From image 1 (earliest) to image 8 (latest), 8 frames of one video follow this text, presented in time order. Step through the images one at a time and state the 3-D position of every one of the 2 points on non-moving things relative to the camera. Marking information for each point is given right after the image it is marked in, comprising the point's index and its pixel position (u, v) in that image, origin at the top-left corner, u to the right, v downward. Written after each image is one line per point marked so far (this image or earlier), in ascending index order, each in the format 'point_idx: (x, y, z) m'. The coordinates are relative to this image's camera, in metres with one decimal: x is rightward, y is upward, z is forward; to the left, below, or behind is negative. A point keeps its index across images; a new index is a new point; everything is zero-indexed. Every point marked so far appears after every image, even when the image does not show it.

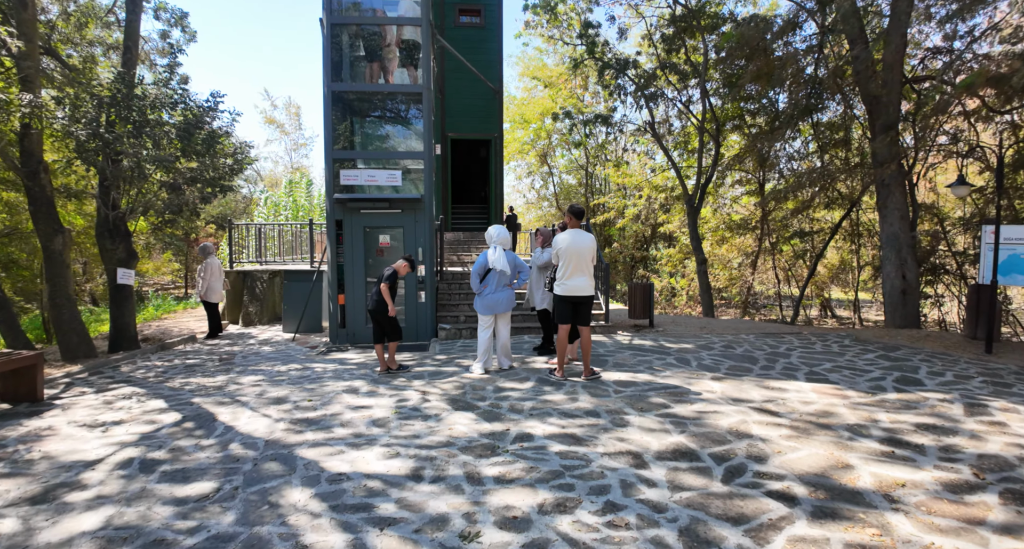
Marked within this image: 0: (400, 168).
0: (-1.8, +1.7, +8.7) m
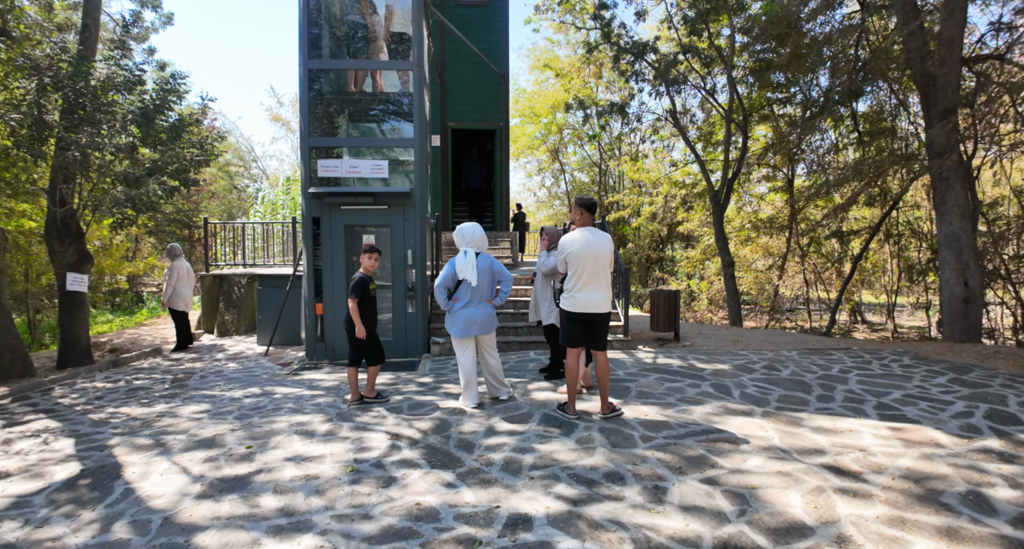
0: (-1.7, +1.6, +7.5) m
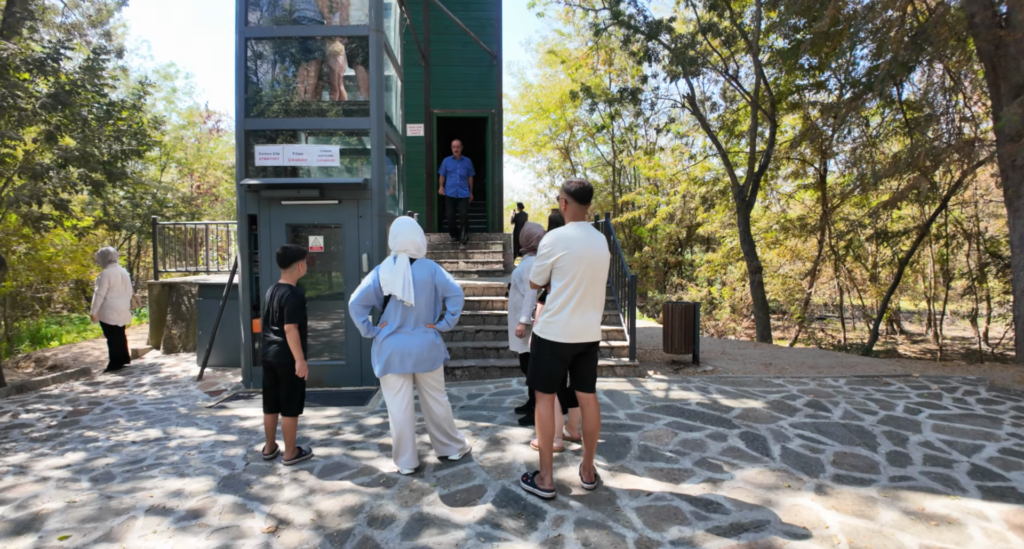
0: (-2.0, +1.5, +6.2) m
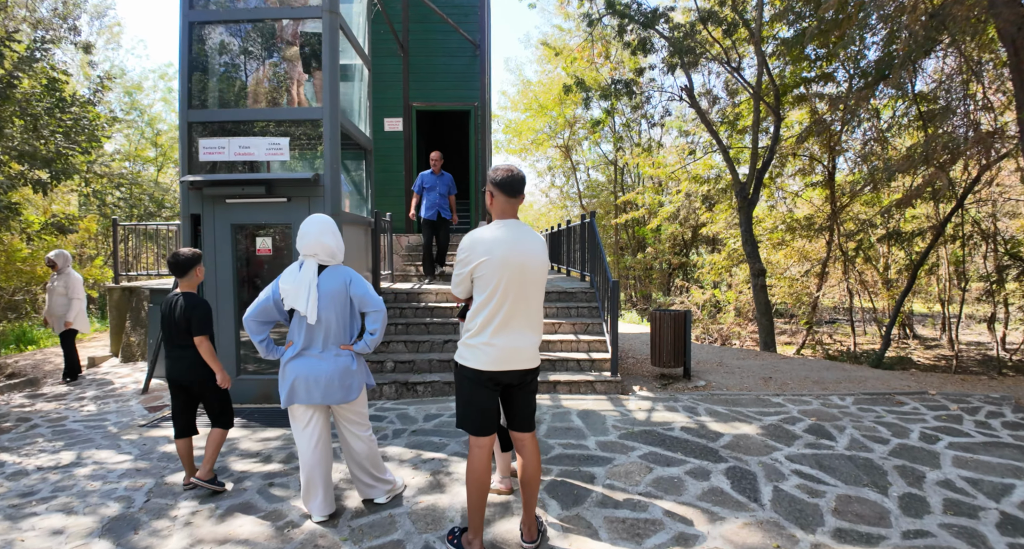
0: (-2.3, +1.4, +5.7) m
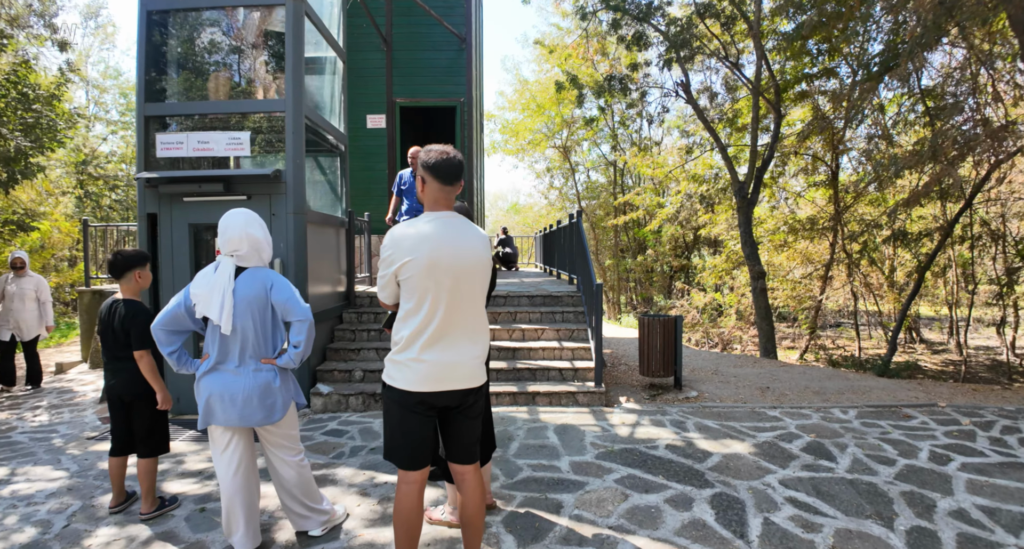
0: (-2.5, +1.4, +5.3) m
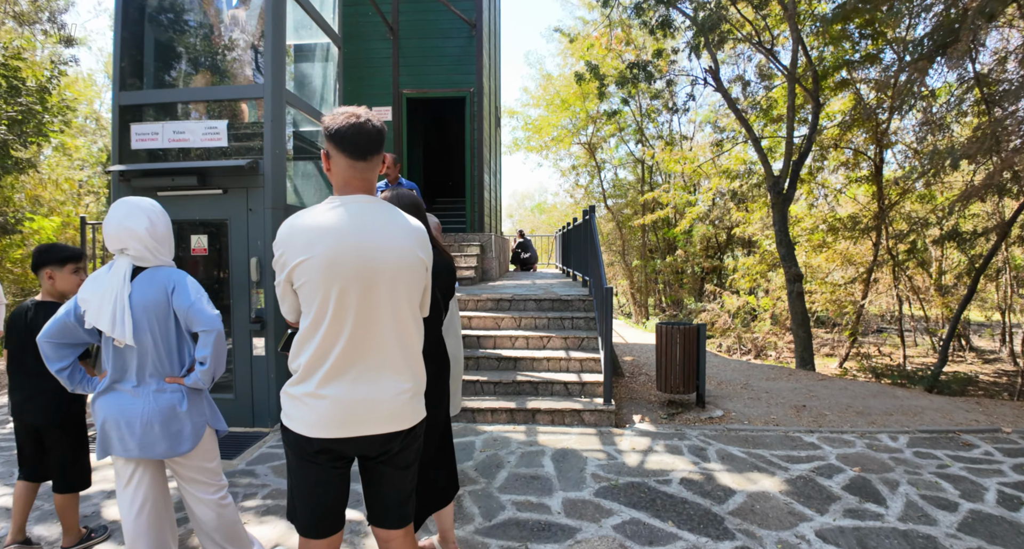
0: (-2.5, +1.4, +4.9) m
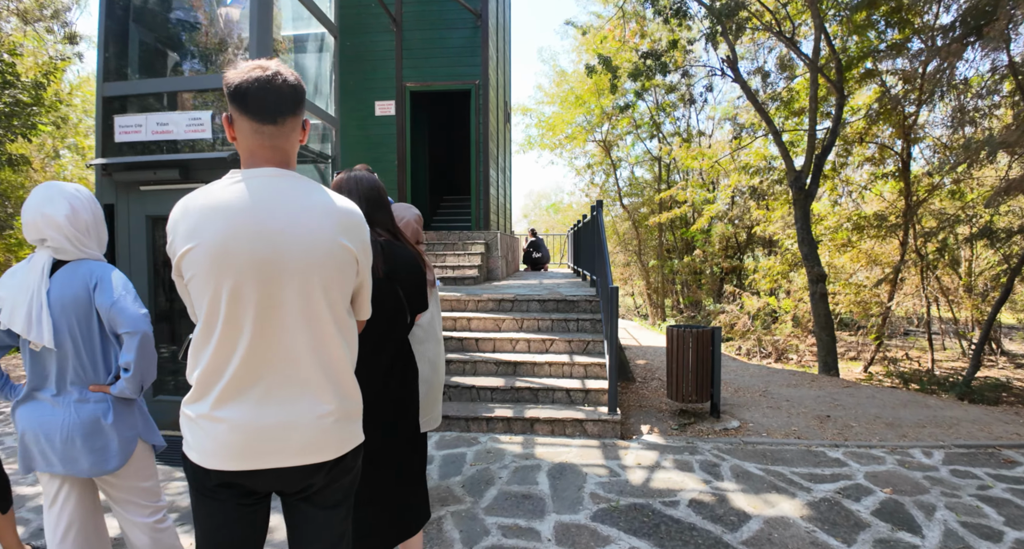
0: (-2.5, +1.4, +4.7) m
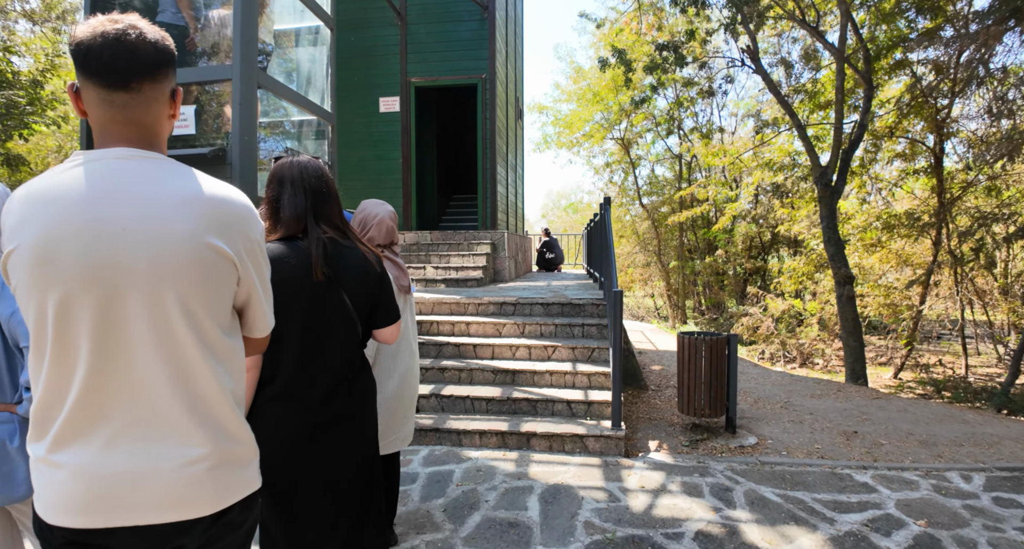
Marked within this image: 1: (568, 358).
0: (-2.5, +1.4, +4.5) m
1: (+0.5, -0.7, +4.8) m
